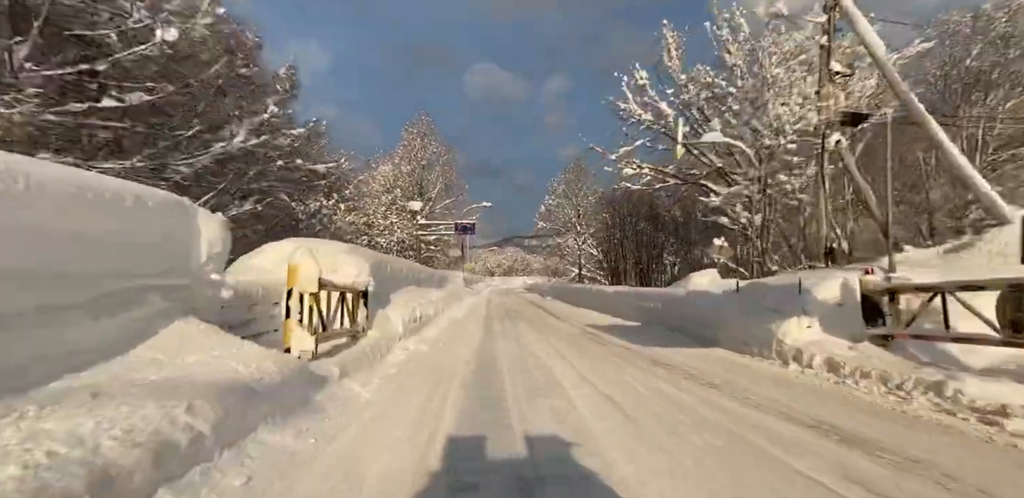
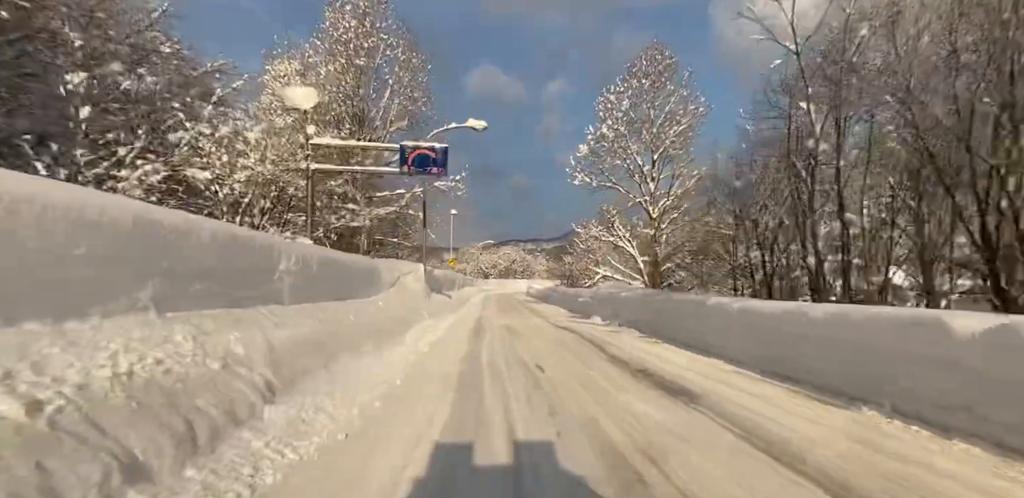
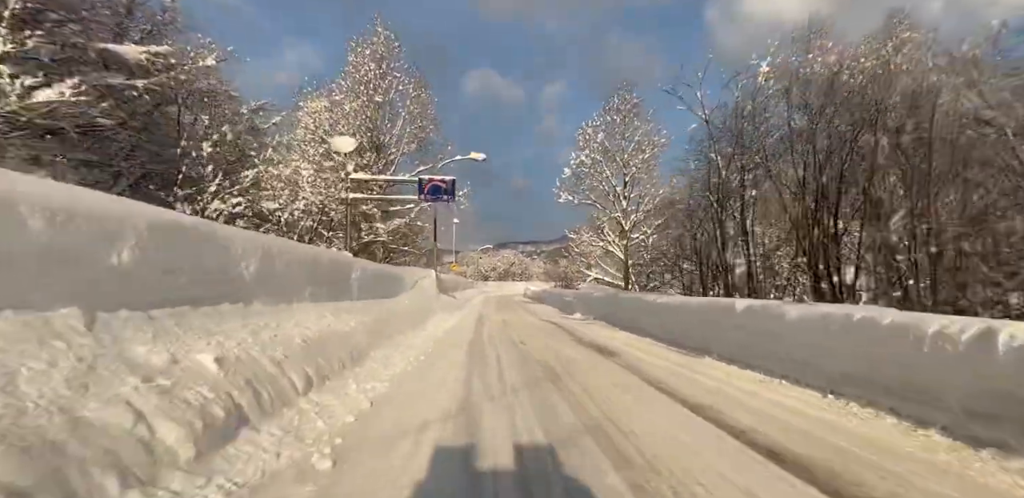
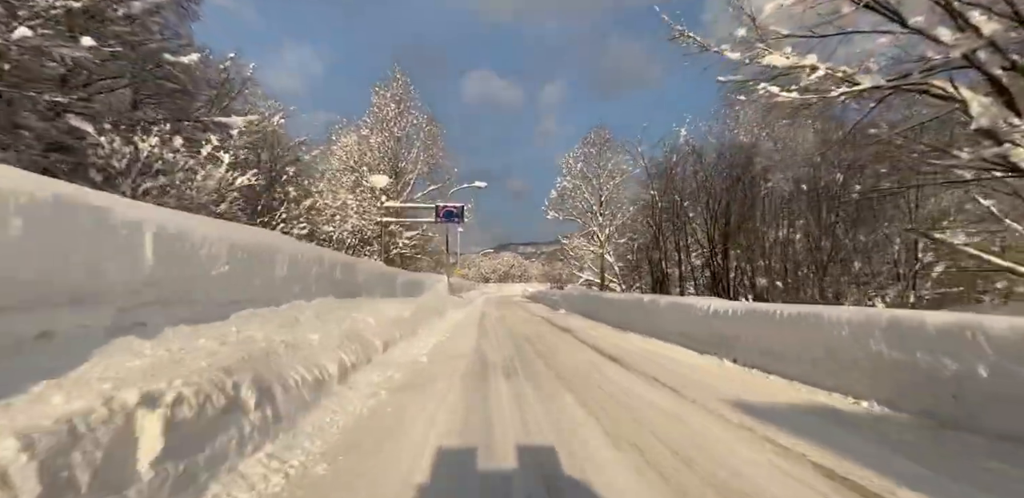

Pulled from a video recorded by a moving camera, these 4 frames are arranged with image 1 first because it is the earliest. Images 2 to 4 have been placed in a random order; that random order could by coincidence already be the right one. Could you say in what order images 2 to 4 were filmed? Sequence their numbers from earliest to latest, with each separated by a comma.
4, 3, 2
